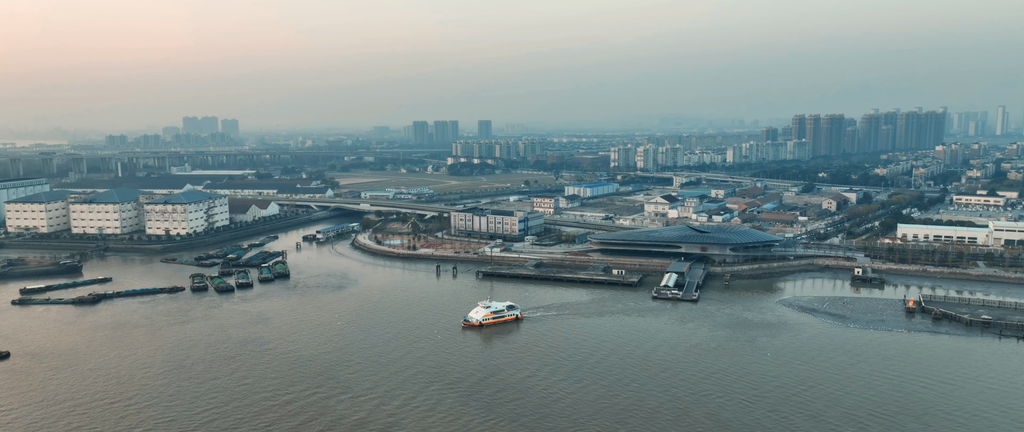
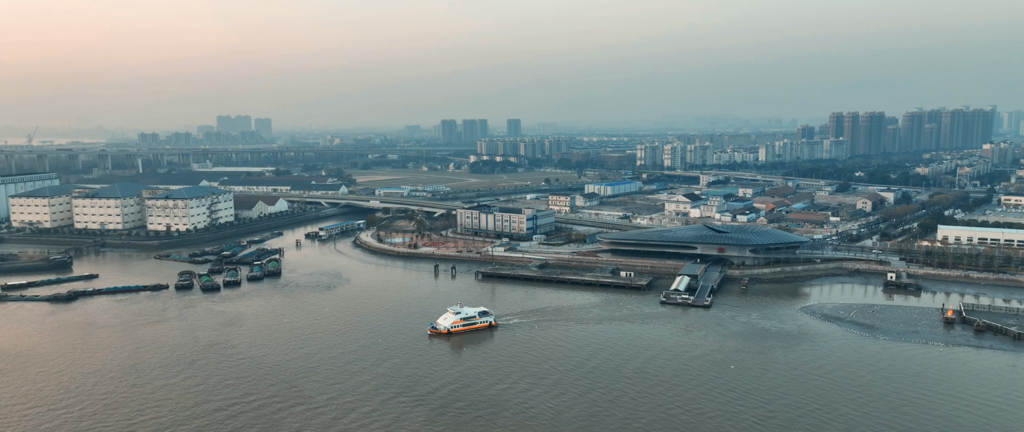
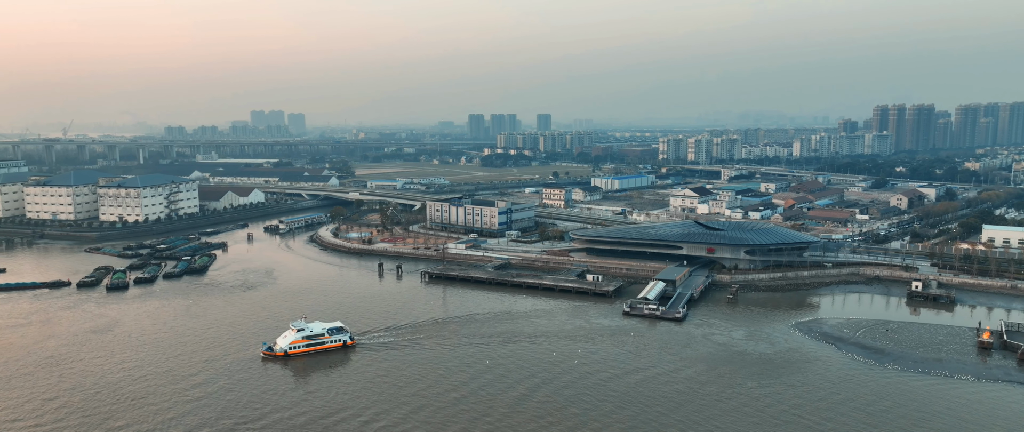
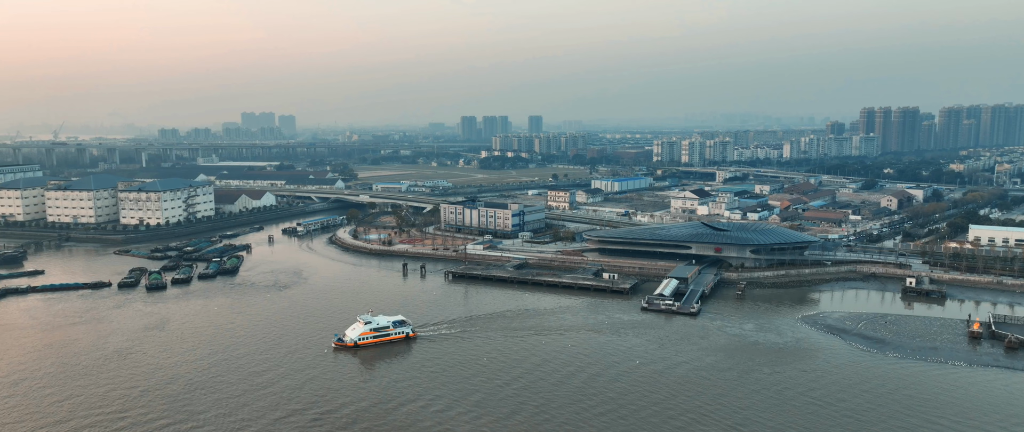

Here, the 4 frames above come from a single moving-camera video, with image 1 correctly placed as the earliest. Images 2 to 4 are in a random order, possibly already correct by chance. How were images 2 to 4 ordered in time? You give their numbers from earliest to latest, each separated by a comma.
2, 4, 3
